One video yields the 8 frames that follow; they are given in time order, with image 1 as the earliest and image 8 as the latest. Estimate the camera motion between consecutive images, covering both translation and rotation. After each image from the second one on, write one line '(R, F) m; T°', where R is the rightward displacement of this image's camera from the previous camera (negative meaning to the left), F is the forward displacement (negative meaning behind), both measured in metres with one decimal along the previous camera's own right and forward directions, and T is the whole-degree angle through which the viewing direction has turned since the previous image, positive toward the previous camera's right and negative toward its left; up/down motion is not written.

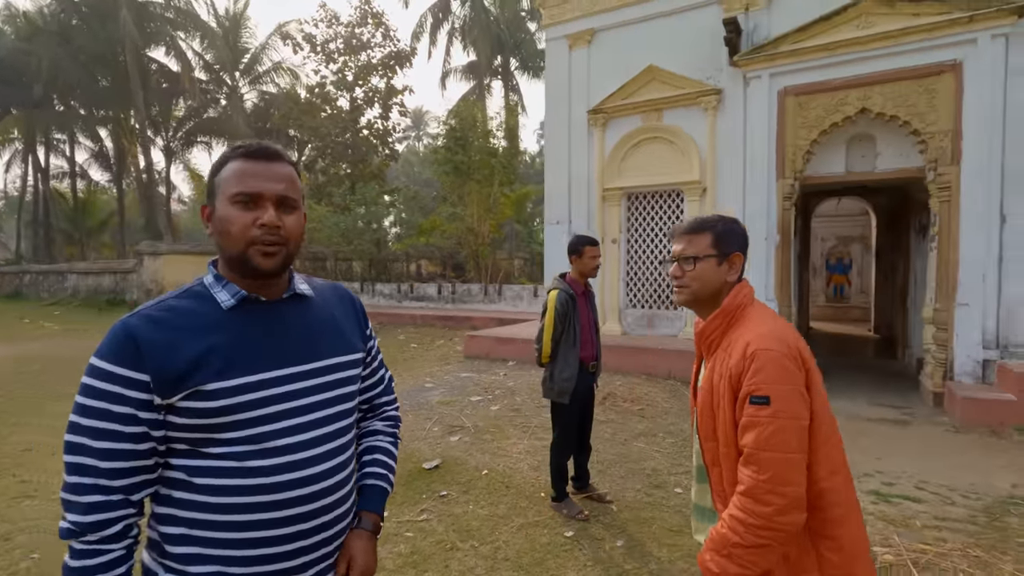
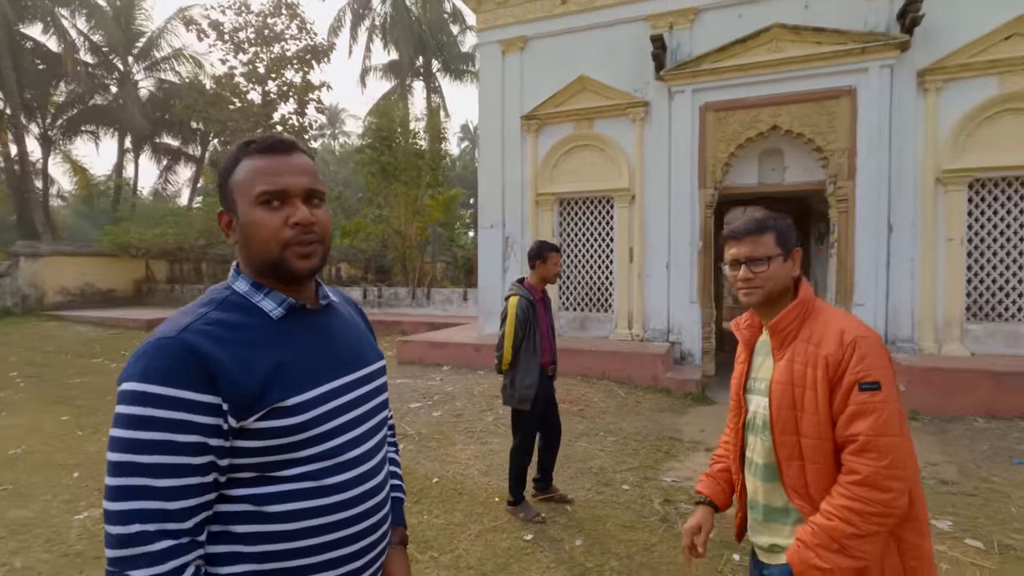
(-0.4, 0.0) m; +9°
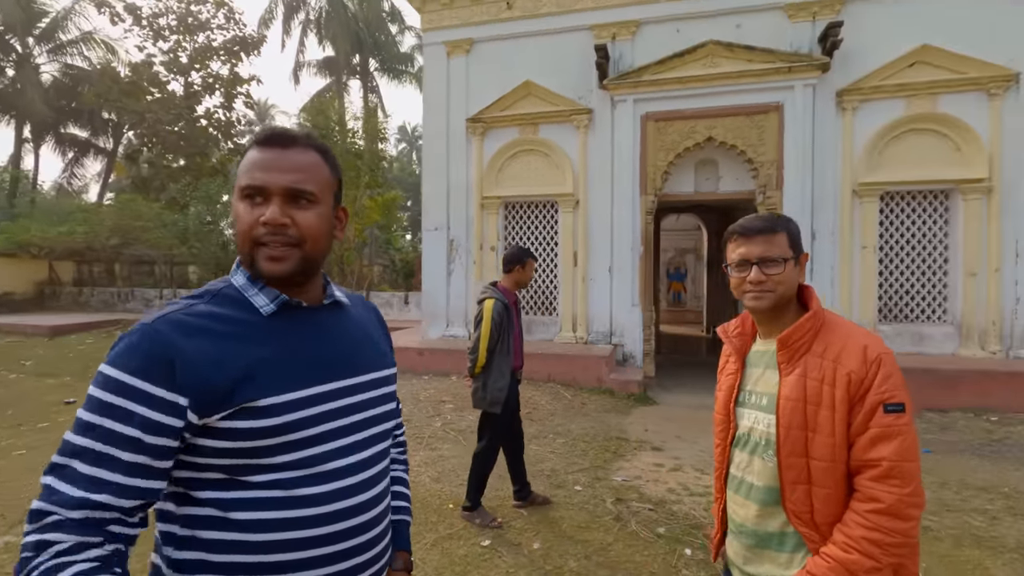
(-0.2, 0.0) m; +7°
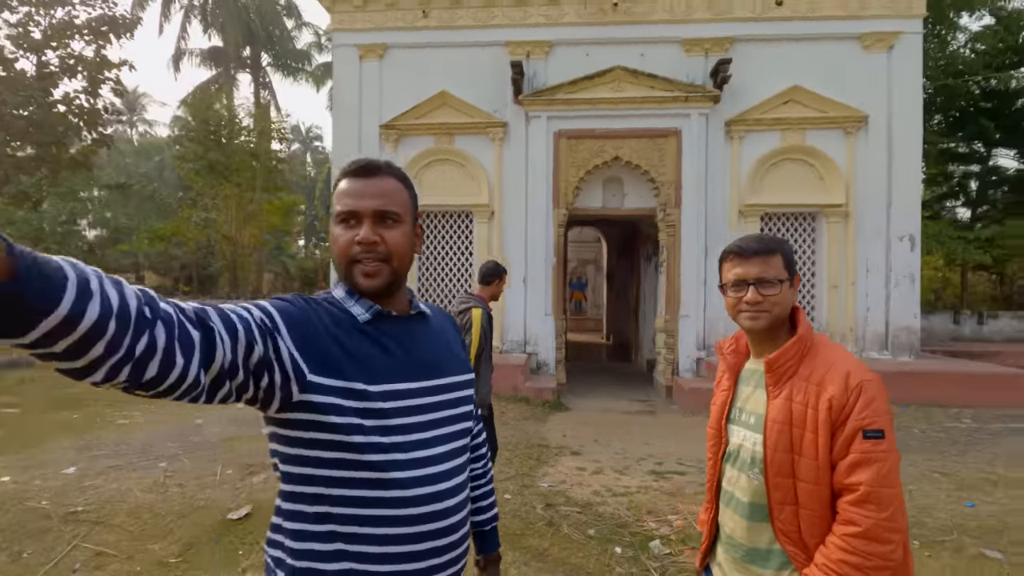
(-0.5, 0.0) m; +12°
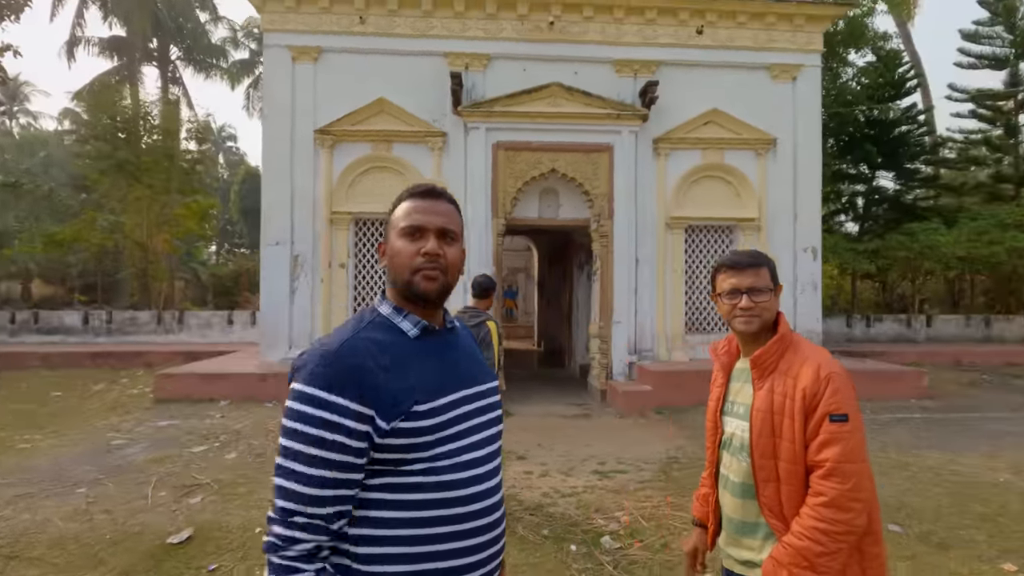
(-0.4, -0.1) m; +8°
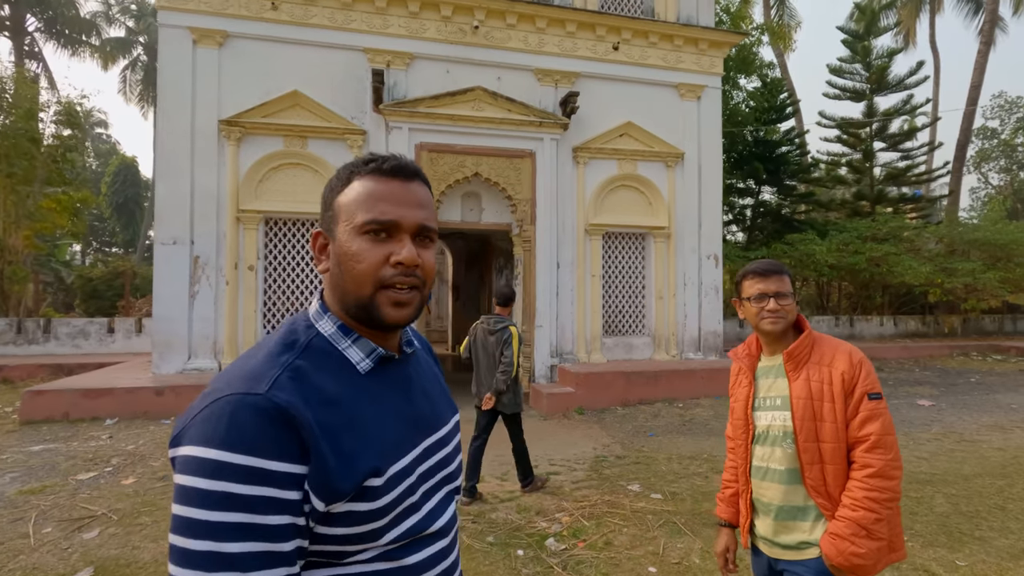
(-0.4, +0.1) m; +10°
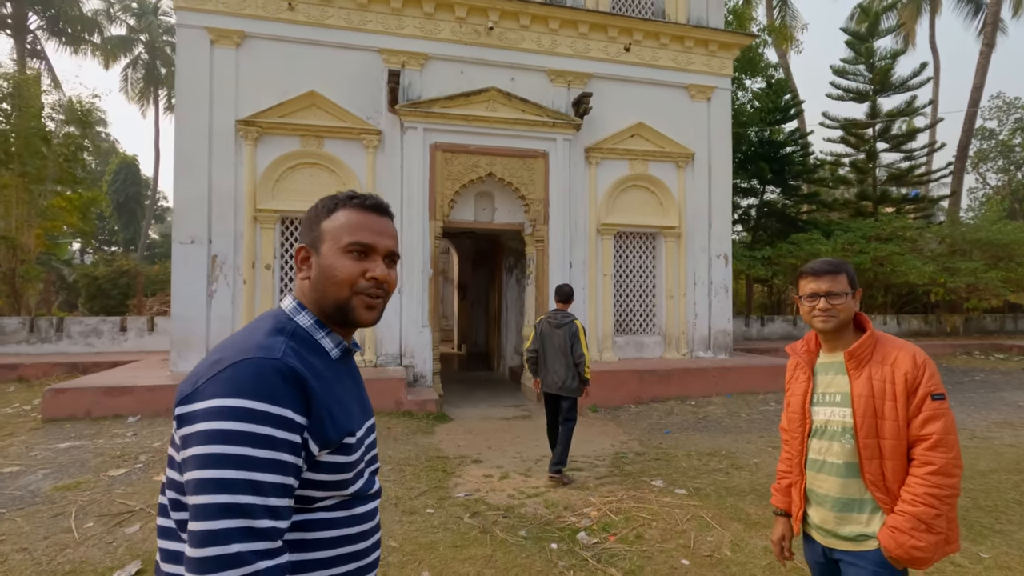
(-0.3, -0.1) m; 0°
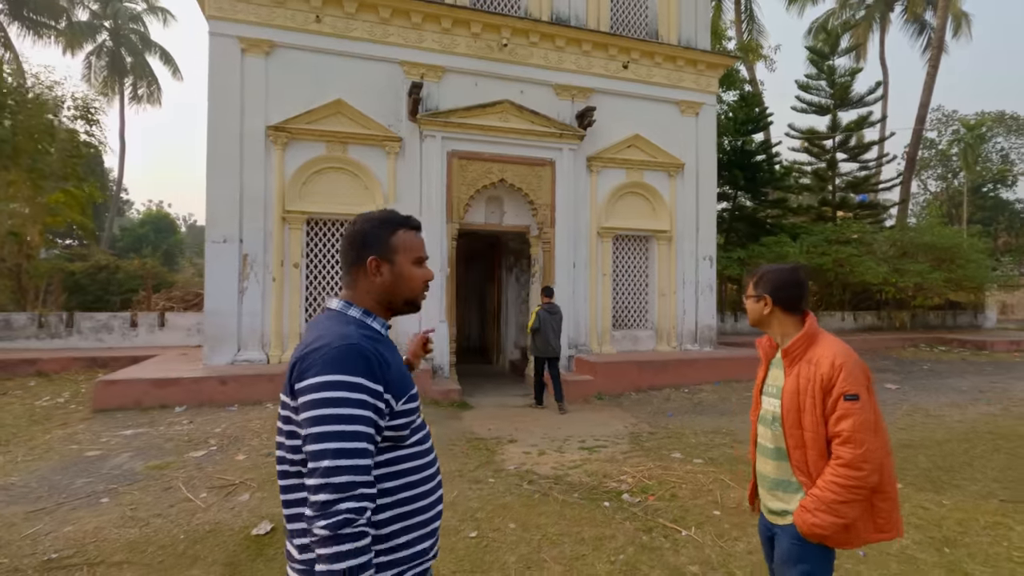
(-0.8, -0.7) m; +4°
